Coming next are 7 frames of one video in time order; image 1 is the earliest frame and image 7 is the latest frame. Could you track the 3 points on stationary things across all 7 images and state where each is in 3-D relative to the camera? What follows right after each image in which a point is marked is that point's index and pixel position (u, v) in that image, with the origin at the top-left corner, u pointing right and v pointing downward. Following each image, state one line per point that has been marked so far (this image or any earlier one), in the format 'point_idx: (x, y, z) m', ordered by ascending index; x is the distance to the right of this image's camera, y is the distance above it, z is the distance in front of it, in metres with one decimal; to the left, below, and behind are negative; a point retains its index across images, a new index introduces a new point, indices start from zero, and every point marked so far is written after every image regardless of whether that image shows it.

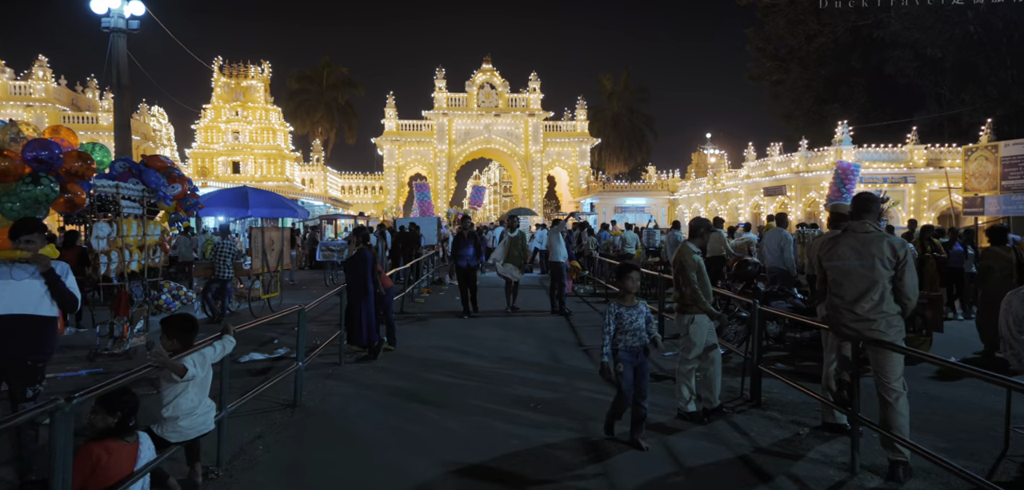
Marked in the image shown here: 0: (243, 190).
0: (-5.5, +1.1, +11.6) m
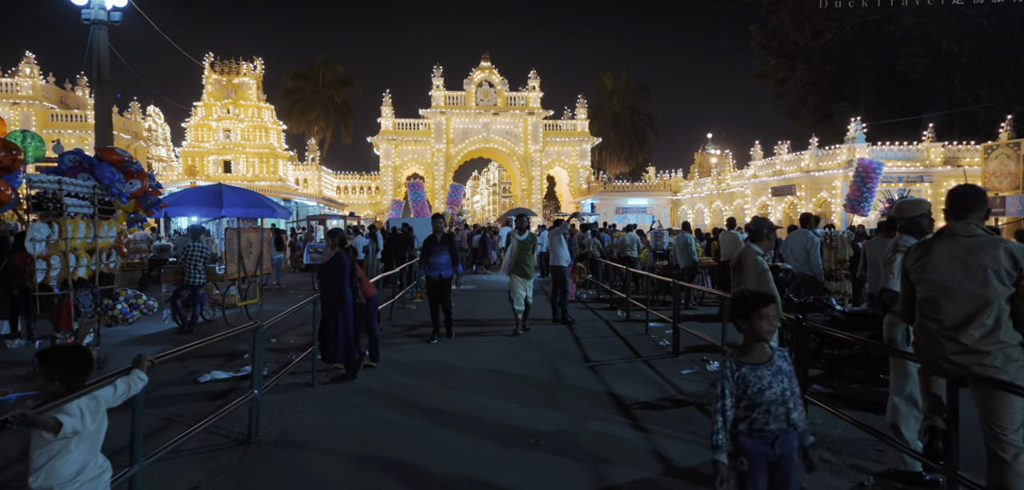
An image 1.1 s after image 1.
0: (-5.6, +1.1, +10.7) m
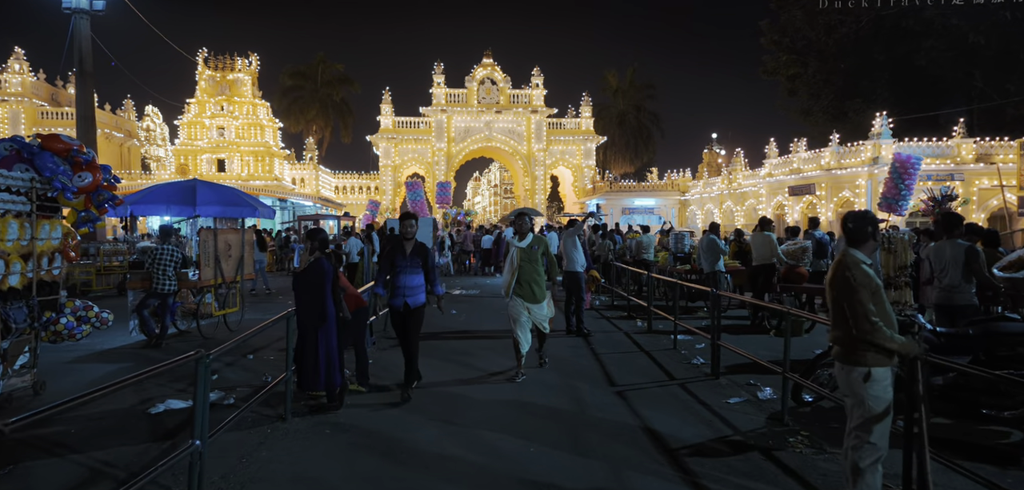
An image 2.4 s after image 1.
0: (-5.4, +1.0, +9.5) m
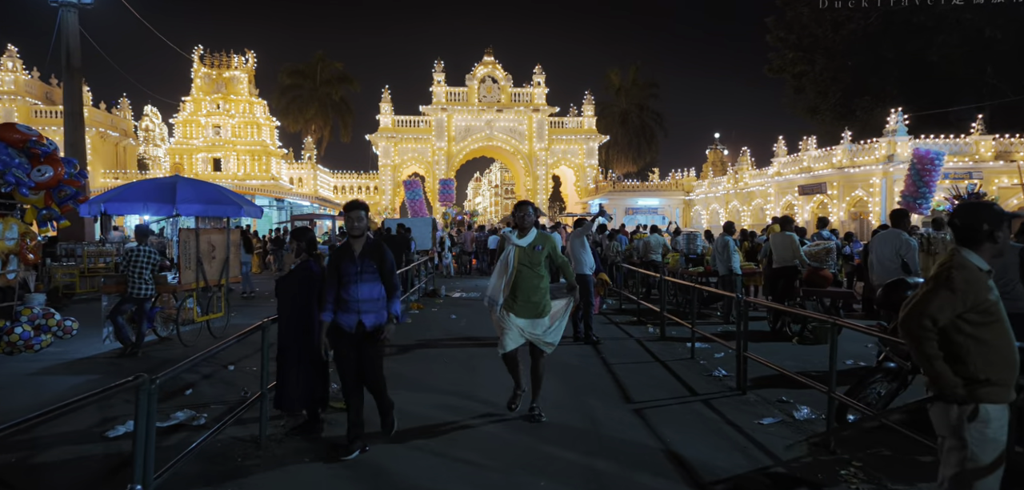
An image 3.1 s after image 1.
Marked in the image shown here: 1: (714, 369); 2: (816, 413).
0: (-5.4, +1.0, +8.8) m
1: (+2.7, -1.7, +7.5) m
2: (+3.0, -1.7, +5.6) m
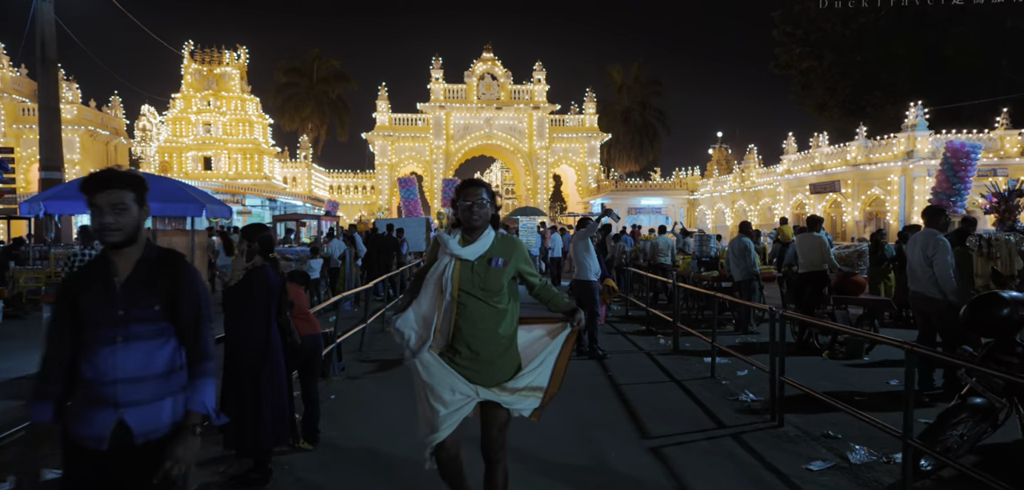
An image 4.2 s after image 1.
0: (-5.4, +1.0, +7.8) m
1: (+2.6, -1.7, +6.5) m
2: (+2.9, -1.7, +4.6) m
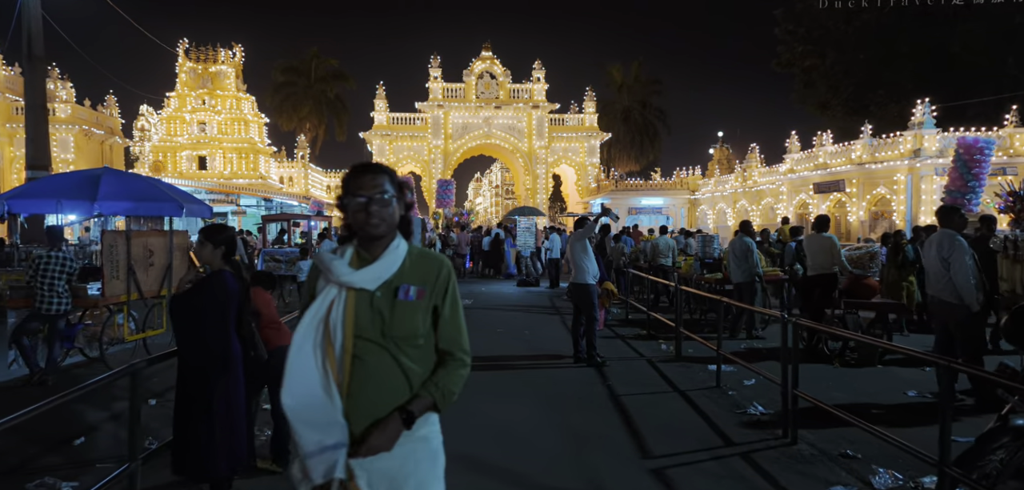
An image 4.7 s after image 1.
0: (-5.5, +0.9, +7.4) m
1: (+2.6, -1.7, +6.1) m
2: (+2.8, -1.7, +4.2) m
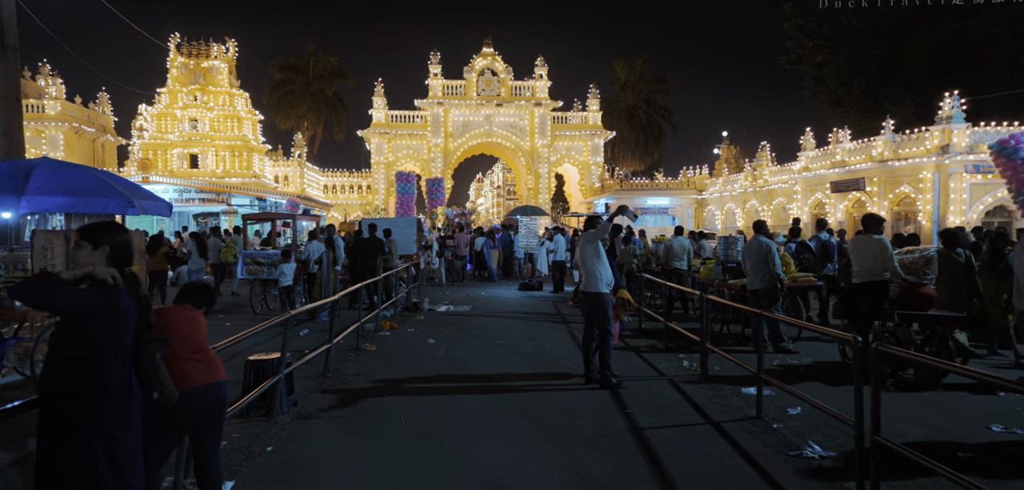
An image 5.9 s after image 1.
0: (-5.5, +0.9, +6.4) m
1: (+2.6, -1.7, +5.0) m
2: (+2.9, -1.7, +3.1) m
